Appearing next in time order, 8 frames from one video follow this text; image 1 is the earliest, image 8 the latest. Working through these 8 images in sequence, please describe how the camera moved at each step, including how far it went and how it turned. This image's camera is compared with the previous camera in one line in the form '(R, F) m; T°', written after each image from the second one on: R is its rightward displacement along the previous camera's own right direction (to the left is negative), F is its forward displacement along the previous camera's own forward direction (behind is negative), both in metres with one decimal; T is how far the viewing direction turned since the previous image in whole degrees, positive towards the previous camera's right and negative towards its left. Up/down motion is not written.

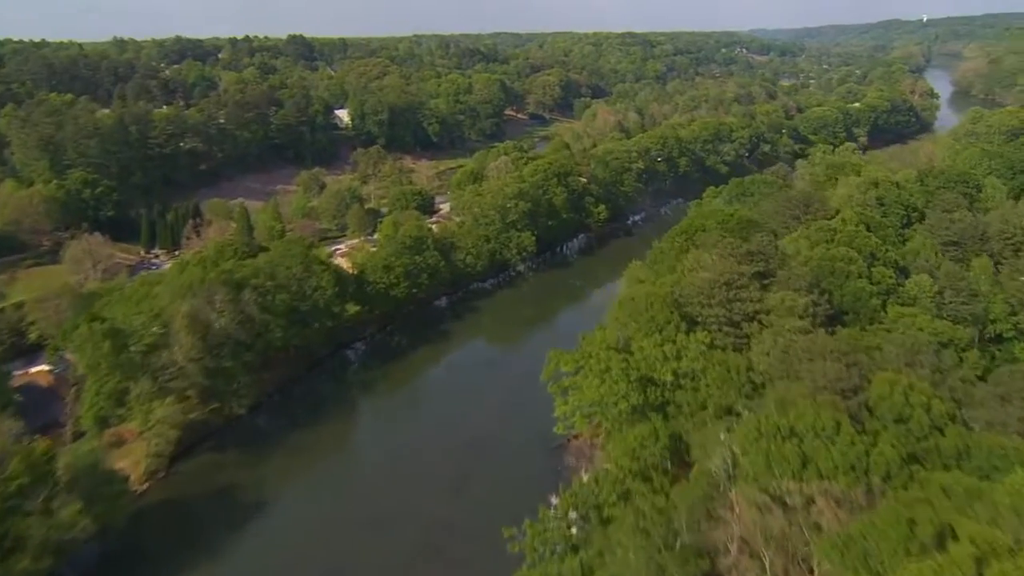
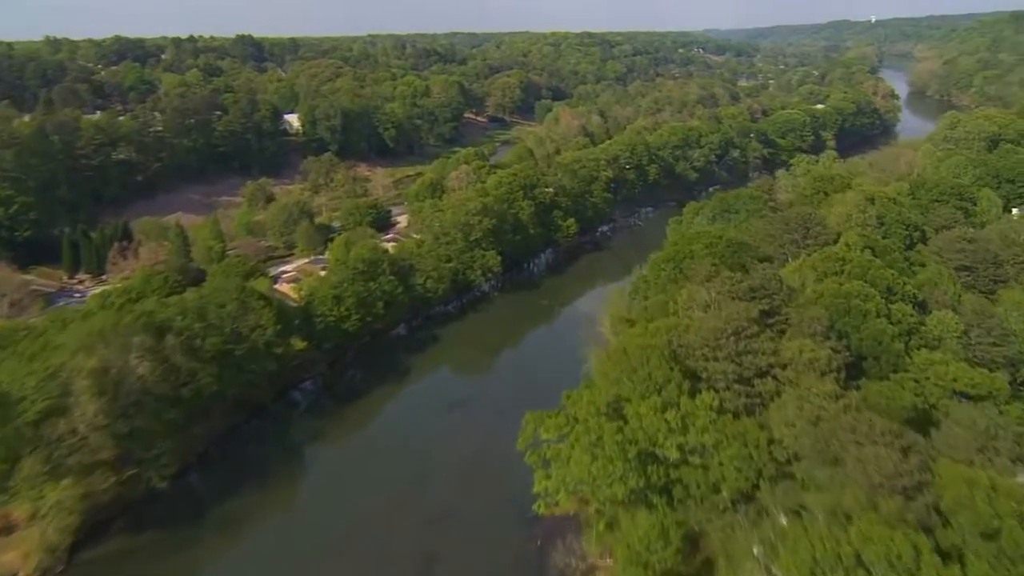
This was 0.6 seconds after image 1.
(-0.2, +3.1) m; +3°
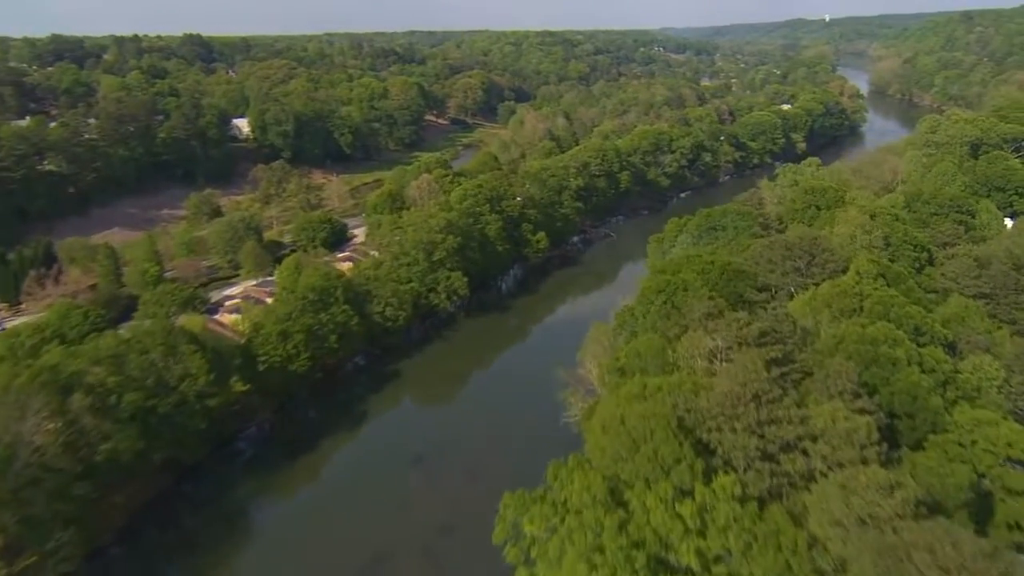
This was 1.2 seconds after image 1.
(-0.2, +2.9) m; +3°
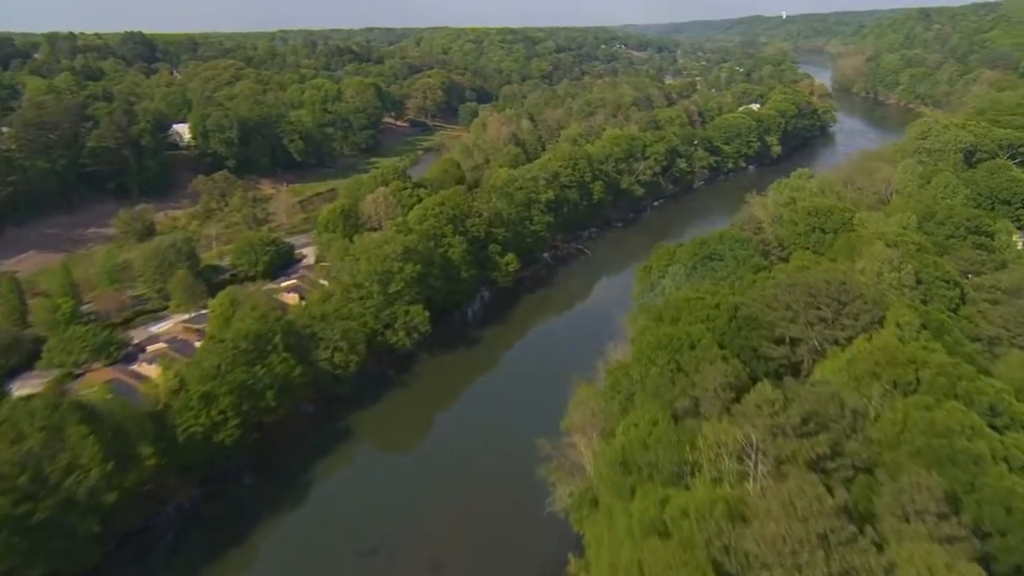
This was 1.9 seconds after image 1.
(-0.1, +3.8) m; +3°
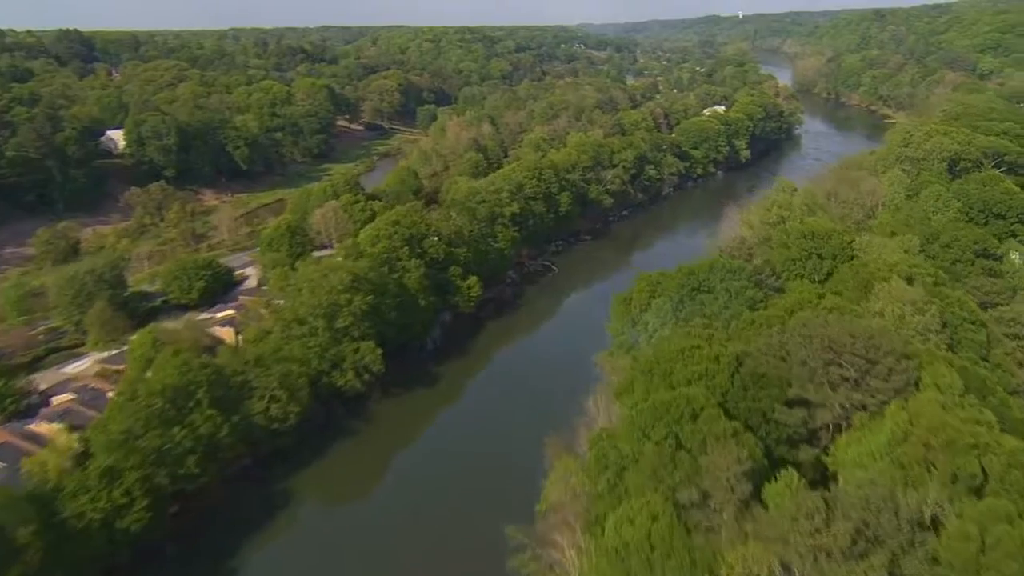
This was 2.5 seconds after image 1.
(0.0, +3.1) m; +3°
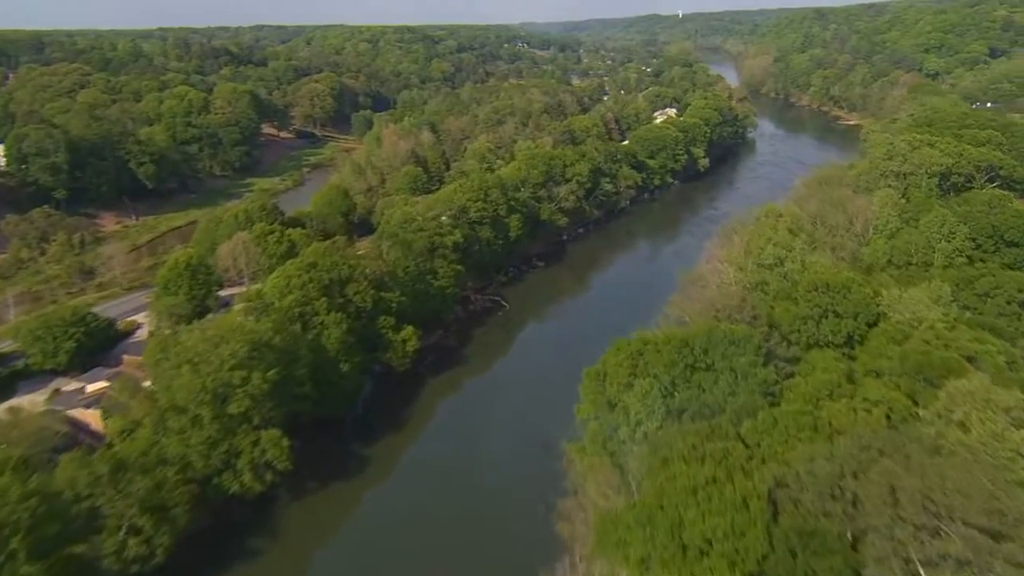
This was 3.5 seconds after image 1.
(+0.2, +5.3) m; +4°
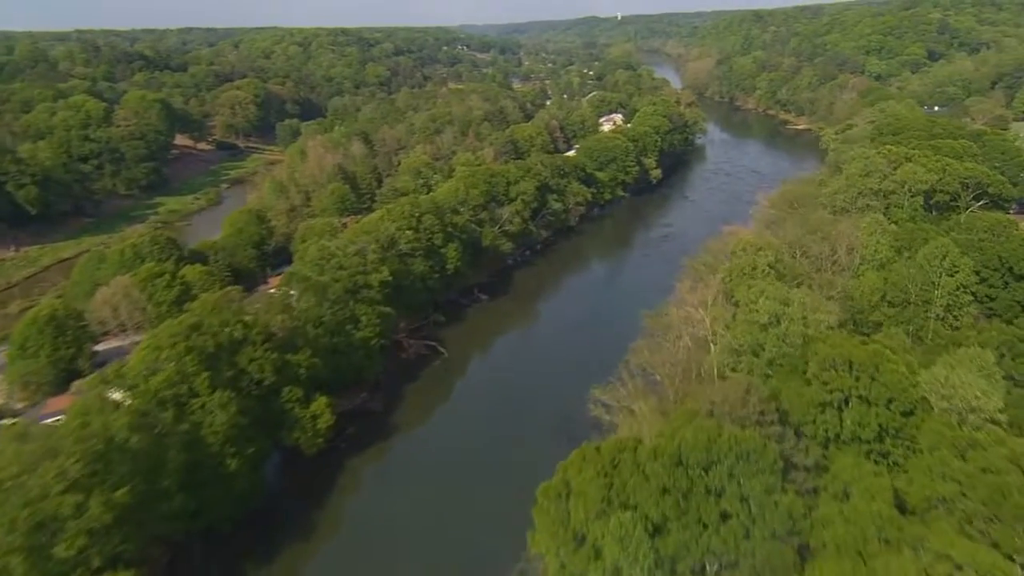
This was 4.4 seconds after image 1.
(+0.4, +4.8) m; +4°
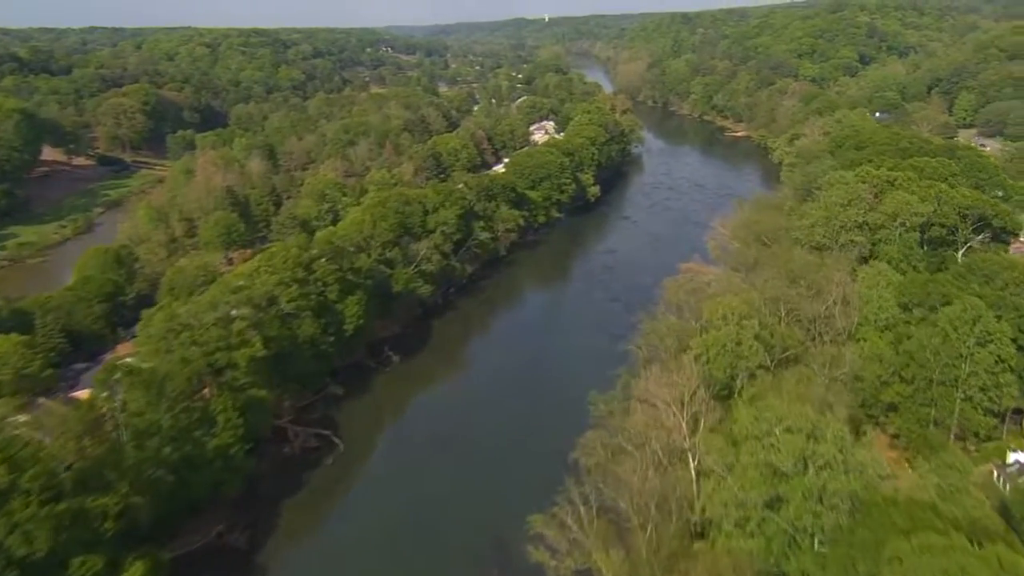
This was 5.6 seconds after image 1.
(+0.7, +6.4) m; +5°
